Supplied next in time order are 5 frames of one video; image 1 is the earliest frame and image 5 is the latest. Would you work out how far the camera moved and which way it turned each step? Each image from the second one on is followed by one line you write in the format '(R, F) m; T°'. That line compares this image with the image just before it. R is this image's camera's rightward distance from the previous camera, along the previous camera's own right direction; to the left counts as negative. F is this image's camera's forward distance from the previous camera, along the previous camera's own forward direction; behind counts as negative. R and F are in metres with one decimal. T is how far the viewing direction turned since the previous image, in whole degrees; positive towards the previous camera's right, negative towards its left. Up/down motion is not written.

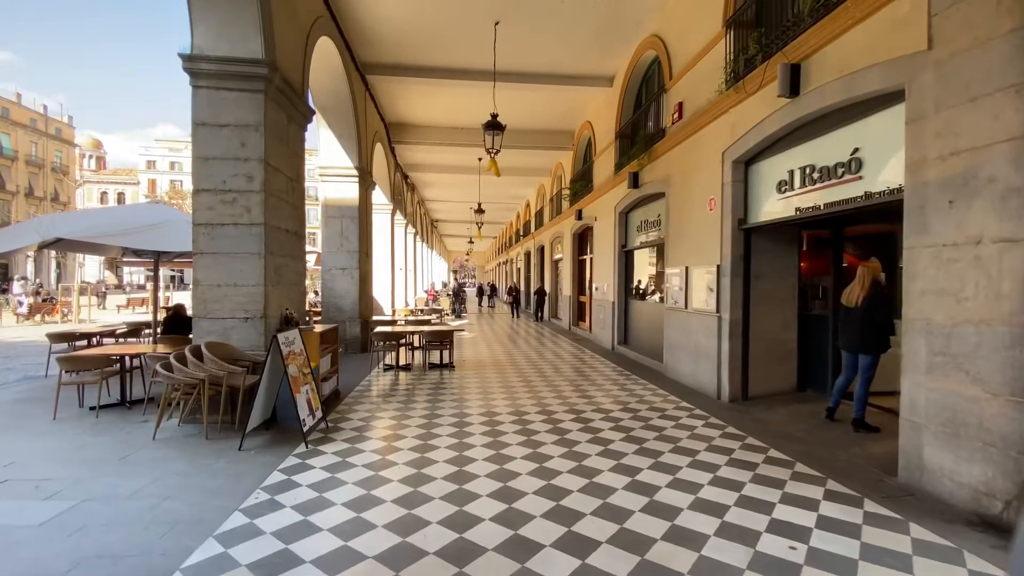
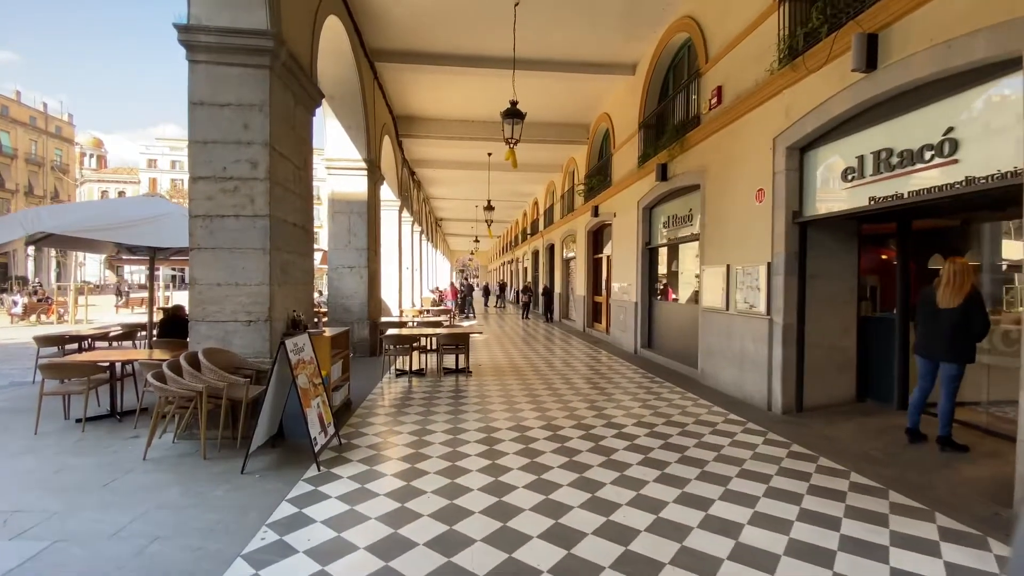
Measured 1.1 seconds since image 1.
(-0.3, +0.5) m; 0°
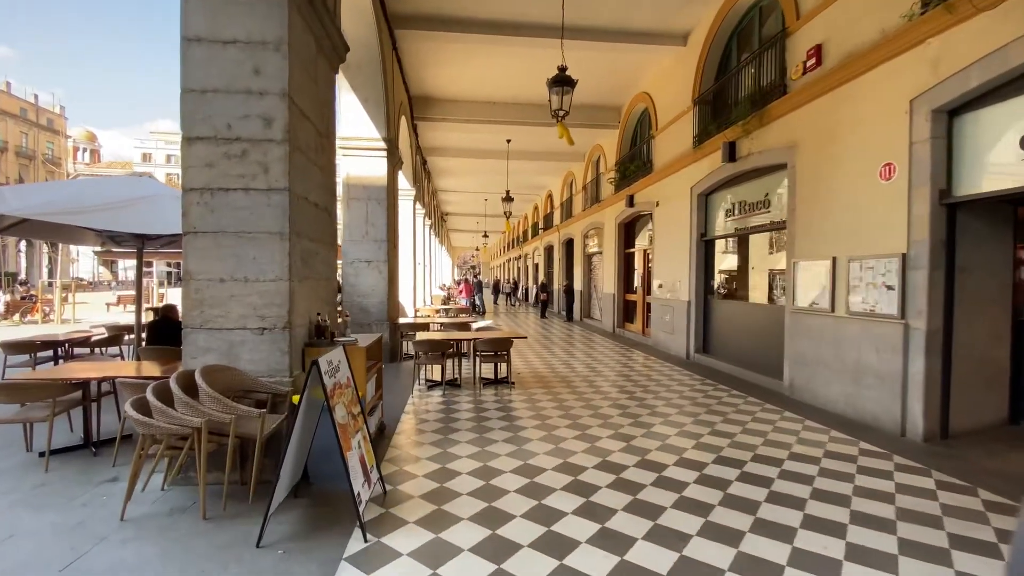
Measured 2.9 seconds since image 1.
(-0.7, +1.0) m; 0°
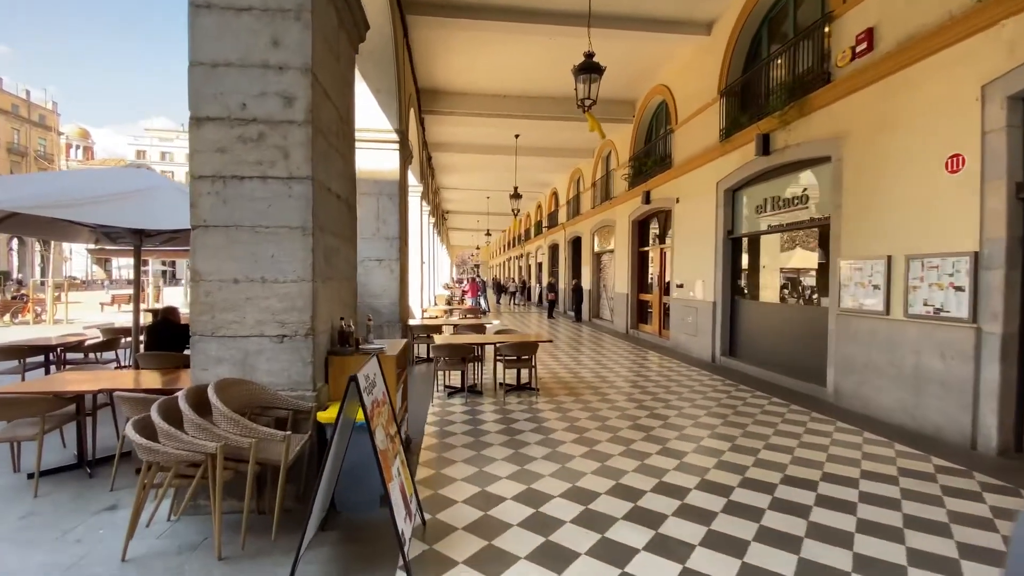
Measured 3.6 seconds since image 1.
(-0.3, +0.4) m; 0°
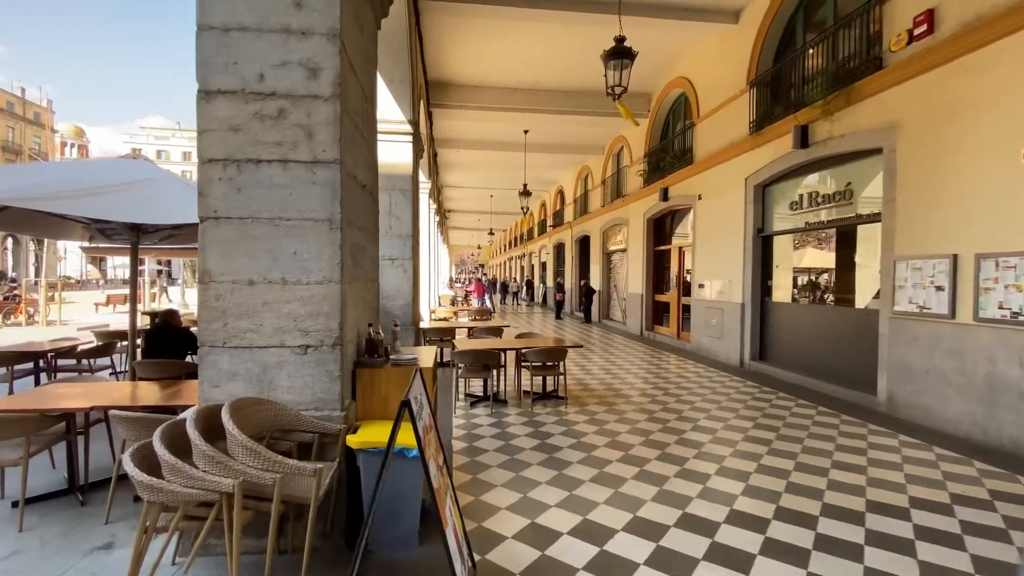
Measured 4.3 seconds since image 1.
(-0.3, +0.4) m; 0°
